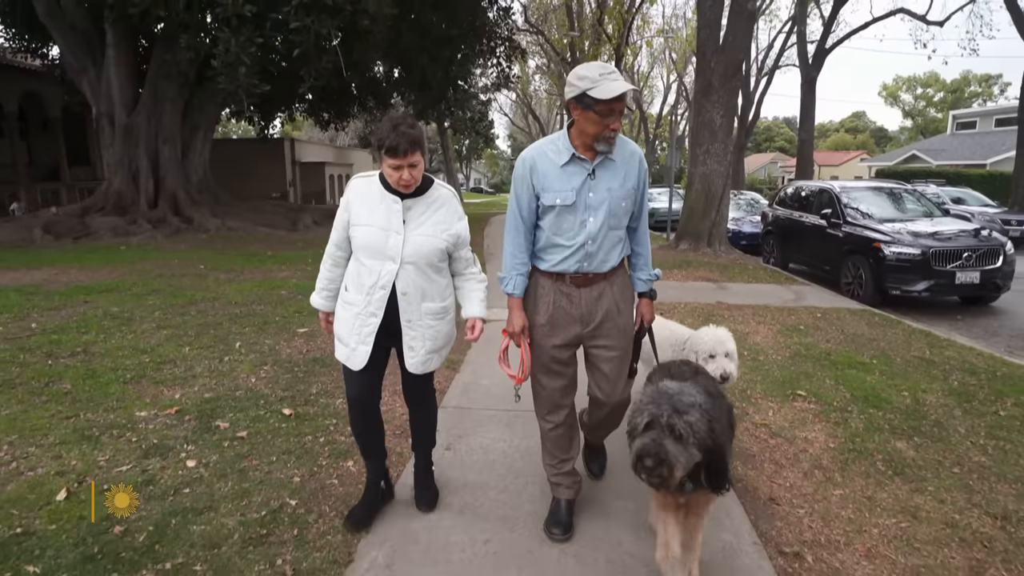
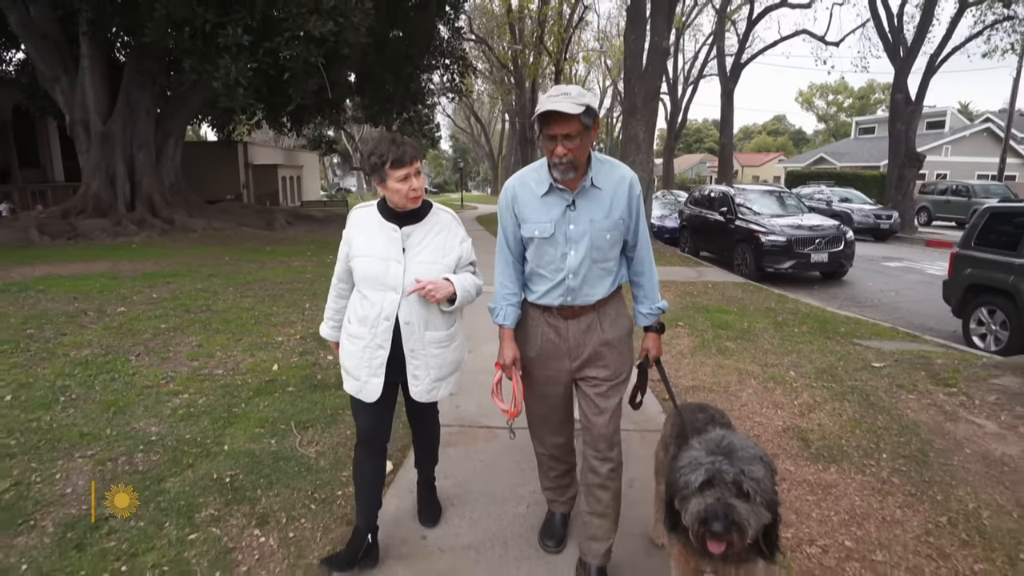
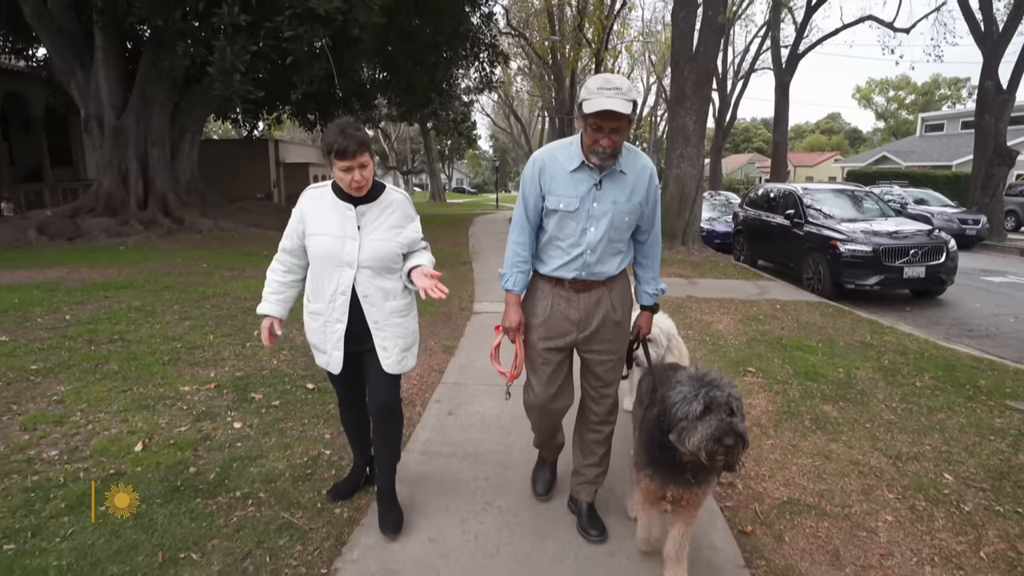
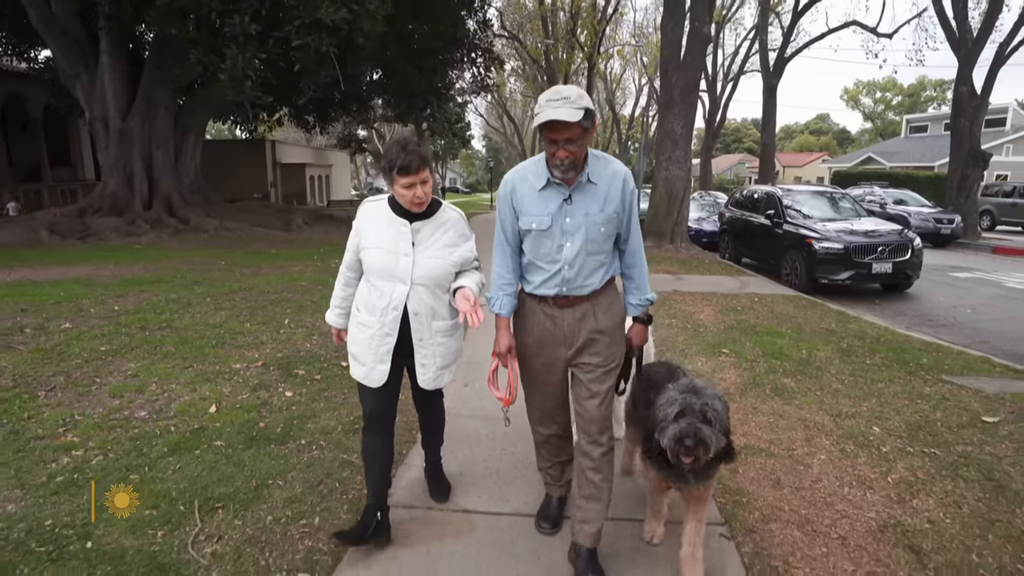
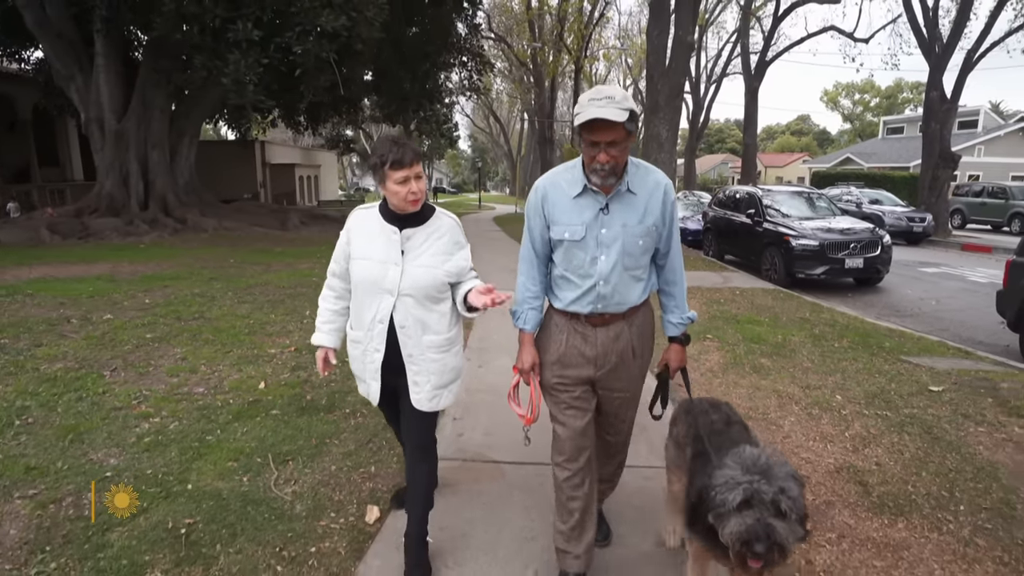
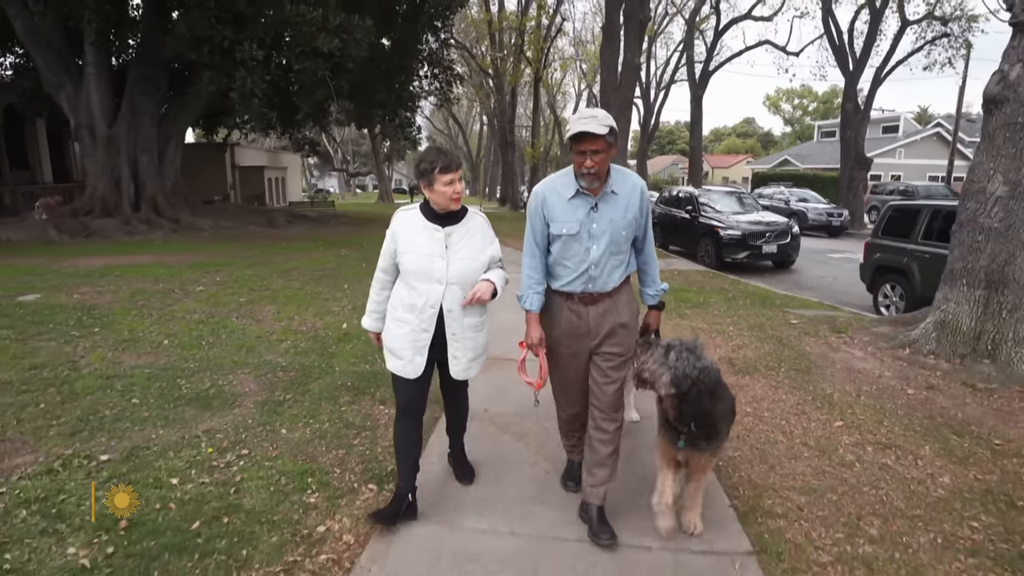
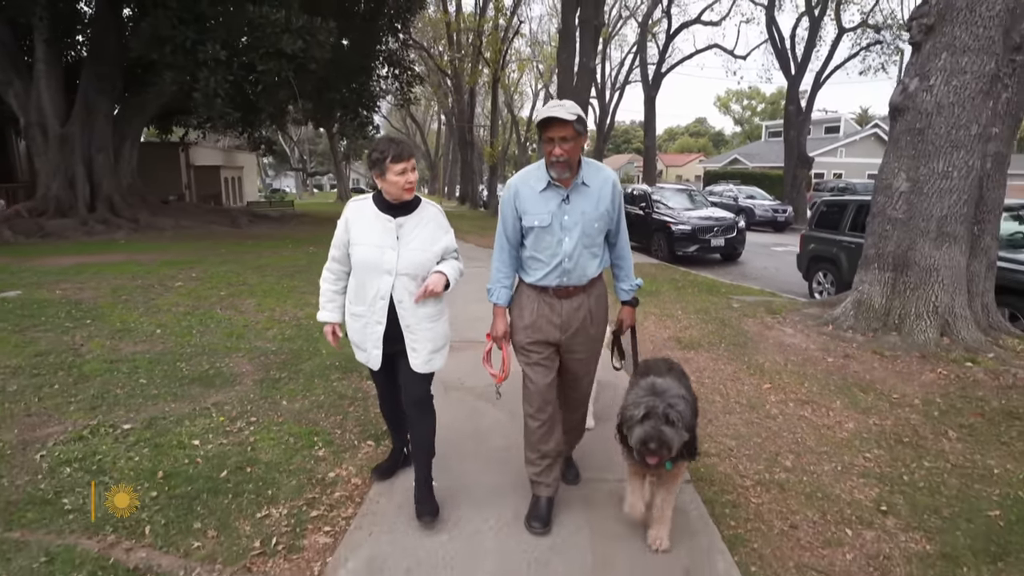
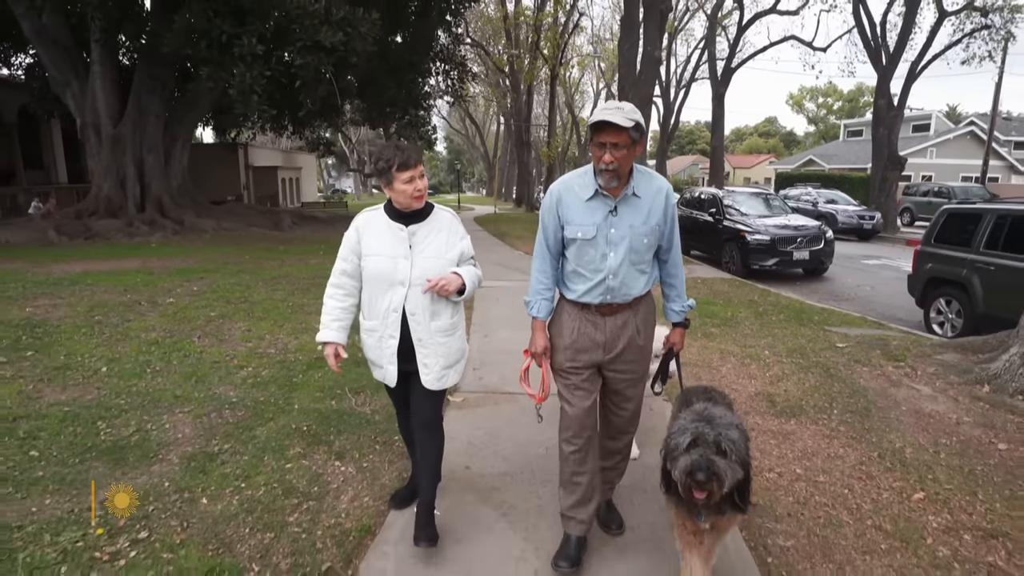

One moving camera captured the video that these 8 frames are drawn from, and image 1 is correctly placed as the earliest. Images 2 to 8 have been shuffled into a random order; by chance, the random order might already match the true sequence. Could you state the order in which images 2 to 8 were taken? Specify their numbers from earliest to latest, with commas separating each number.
3, 4, 5, 2, 8, 6, 7
